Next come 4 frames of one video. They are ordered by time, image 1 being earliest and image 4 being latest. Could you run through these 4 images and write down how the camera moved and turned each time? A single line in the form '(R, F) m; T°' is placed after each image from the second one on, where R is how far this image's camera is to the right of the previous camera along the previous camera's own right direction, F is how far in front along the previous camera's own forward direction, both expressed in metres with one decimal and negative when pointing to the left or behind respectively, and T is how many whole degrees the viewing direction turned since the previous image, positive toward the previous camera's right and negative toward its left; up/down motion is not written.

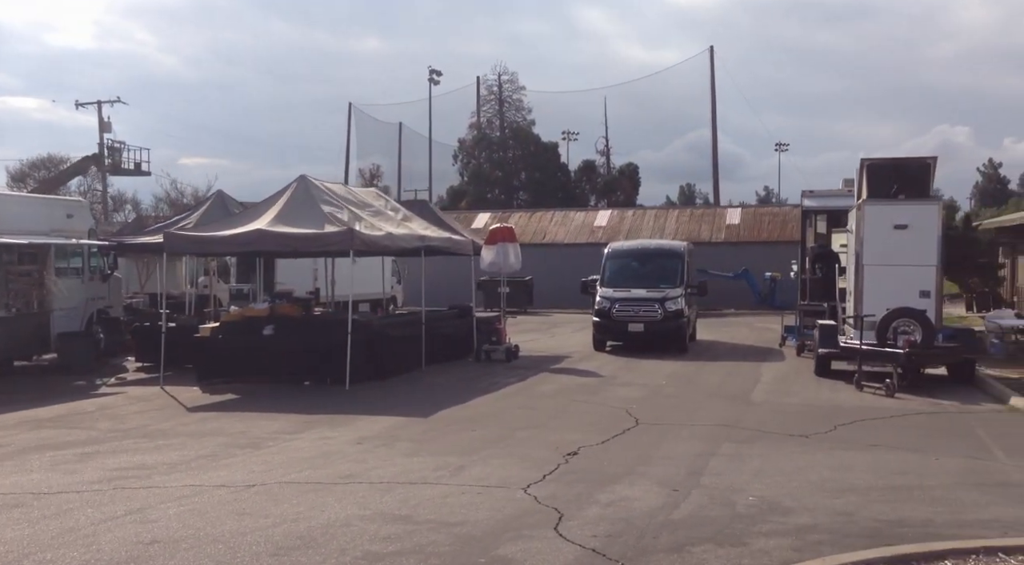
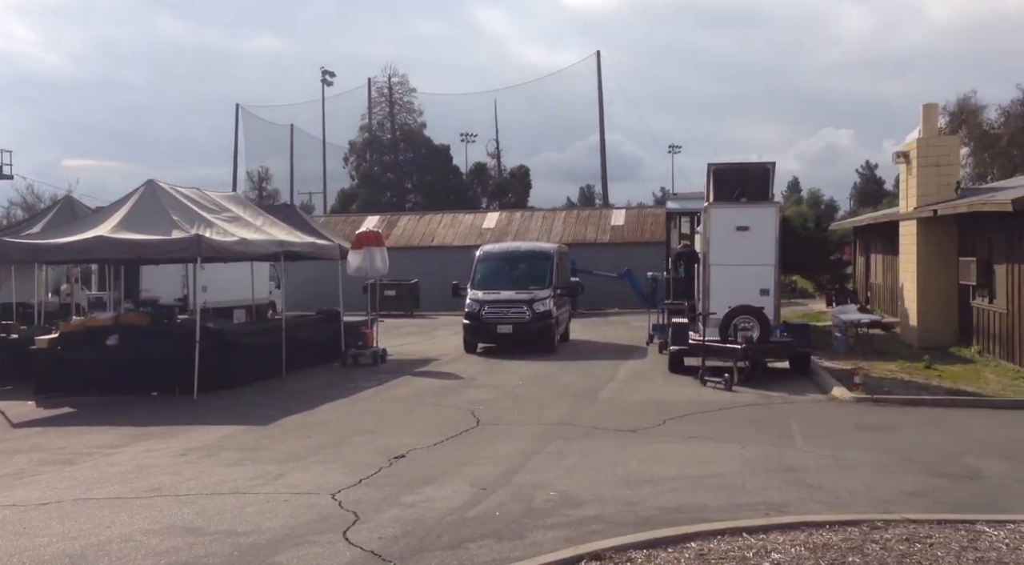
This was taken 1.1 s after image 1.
(+0.5, -0.3) m; +8°
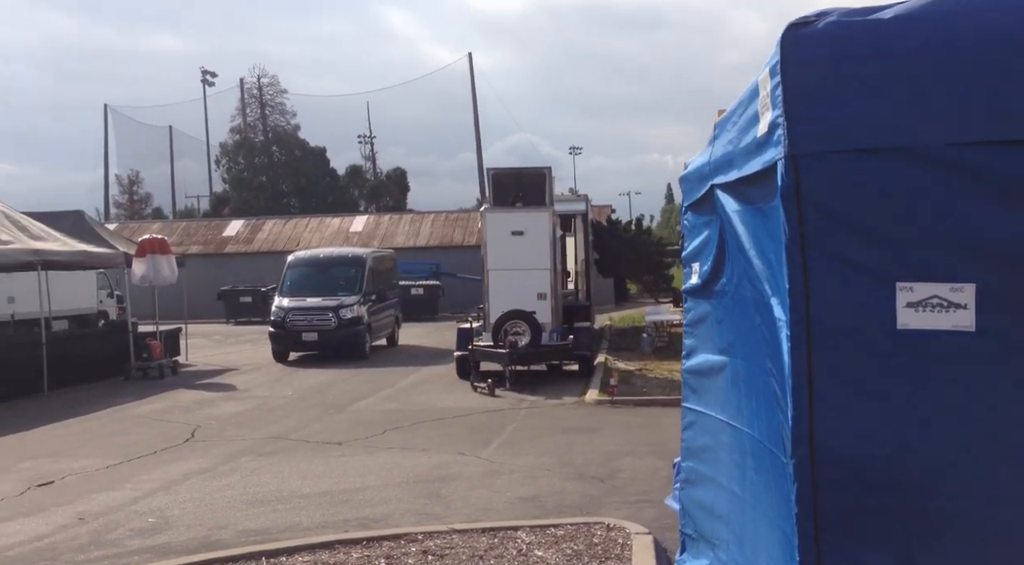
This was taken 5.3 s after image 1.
(+1.8, -0.1) m; +10°
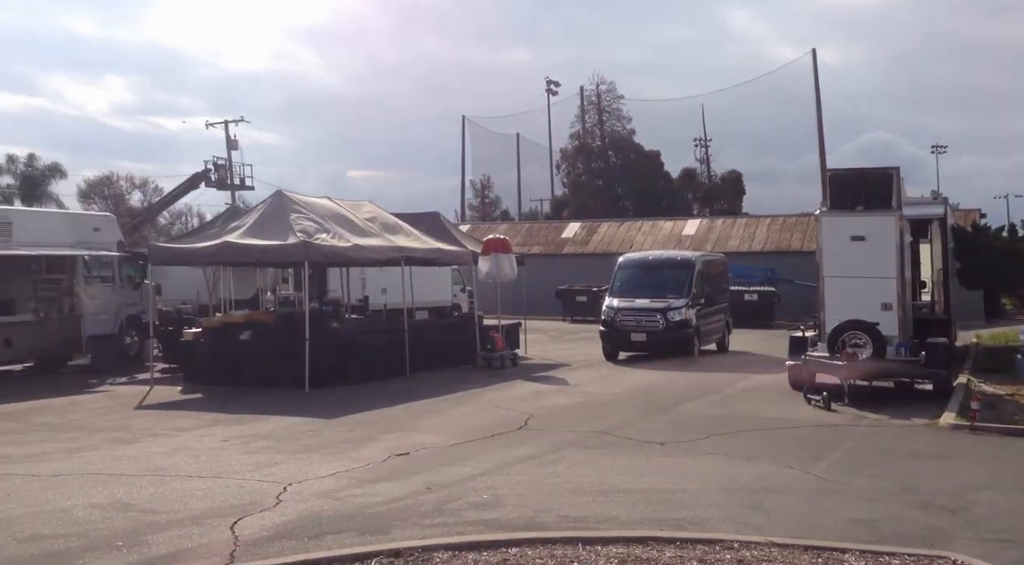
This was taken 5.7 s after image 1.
(+0.1, -0.1) m; -20°
